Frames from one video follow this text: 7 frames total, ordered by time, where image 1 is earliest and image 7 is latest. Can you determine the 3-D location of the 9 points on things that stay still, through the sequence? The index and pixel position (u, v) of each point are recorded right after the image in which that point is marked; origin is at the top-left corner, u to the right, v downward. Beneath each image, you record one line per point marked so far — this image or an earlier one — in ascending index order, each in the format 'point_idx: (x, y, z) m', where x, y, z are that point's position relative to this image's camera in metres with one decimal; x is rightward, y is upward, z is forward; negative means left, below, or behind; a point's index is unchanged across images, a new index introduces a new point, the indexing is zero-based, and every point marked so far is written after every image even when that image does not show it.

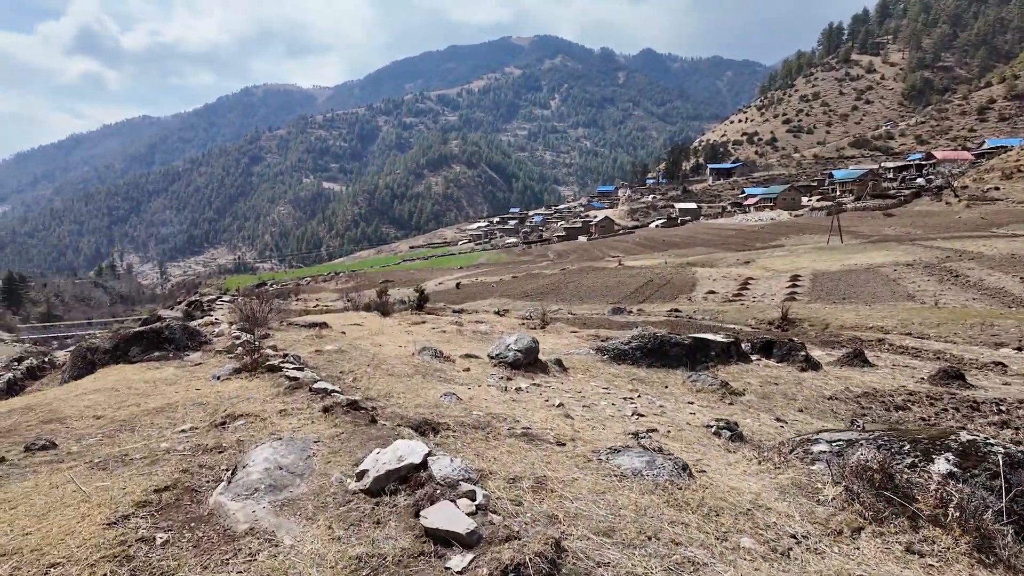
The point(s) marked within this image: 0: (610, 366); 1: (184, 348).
0: (+1.6, -1.3, +9.5) m
1: (-5.2, -1.0, +9.3) m
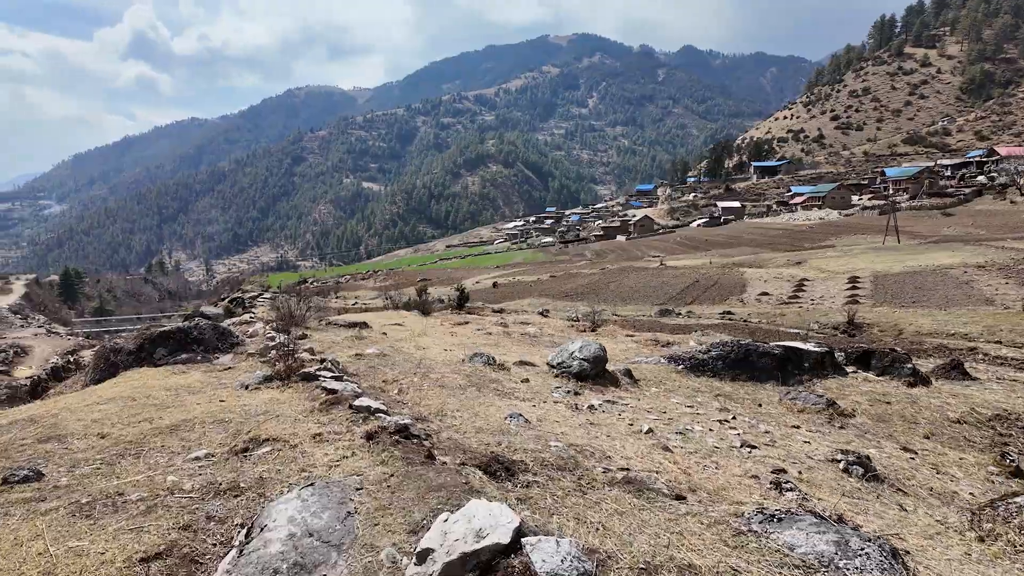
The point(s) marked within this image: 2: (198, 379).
0: (+2.5, -1.3, +8.3) m
1: (-4.3, -0.9, +8.5) m
2: (-3.7, -1.1, +7.1) m
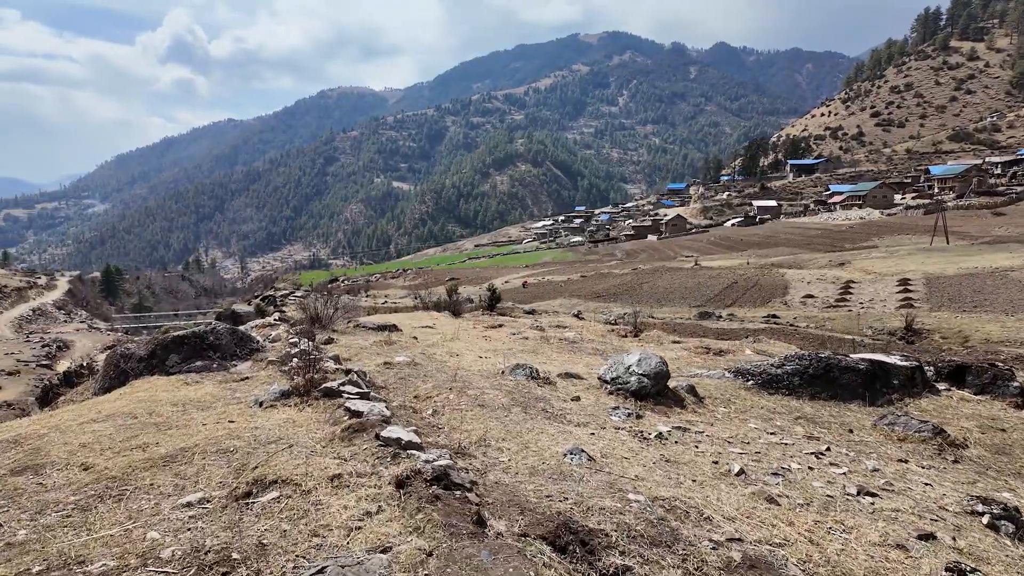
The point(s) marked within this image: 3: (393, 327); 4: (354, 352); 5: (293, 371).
0: (+3.0, -1.3, +7.2) m
1: (-3.7, -0.9, +7.8) m
2: (-3.2, -1.1, +6.4) m
3: (-2.6, -0.8, +13.0) m
4: (-2.4, -1.0, +9.1) m
5: (-2.5, -0.9, +6.7) m
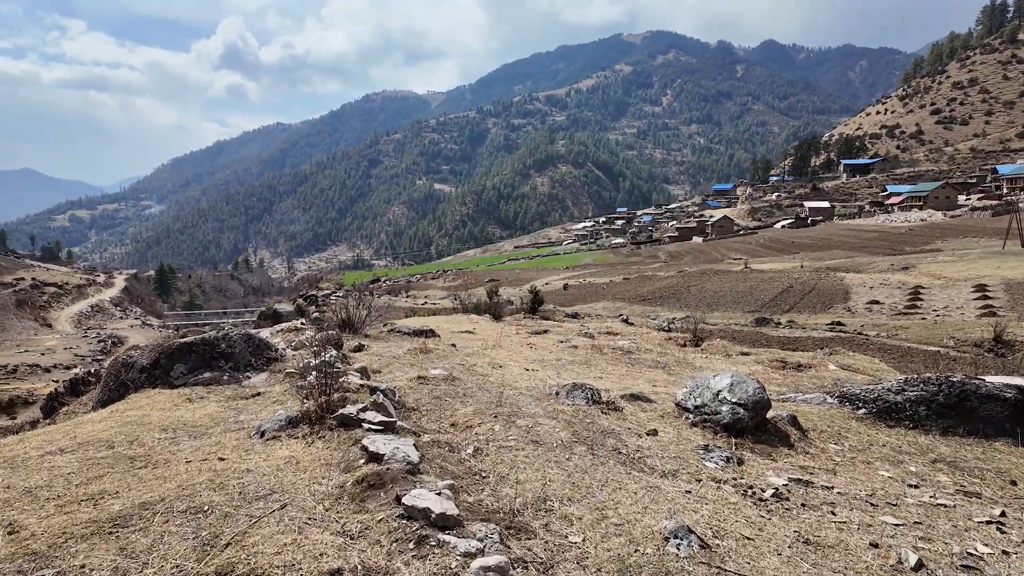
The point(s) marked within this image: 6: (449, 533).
0: (+3.6, -1.4, +5.8) m
1: (-3.1, -0.9, +6.8) m
2: (-2.7, -1.1, +5.4) m
3: (-1.6, -0.9, +11.9) m
4: (-1.7, -1.0, +8.0) m
5: (-2.0, -1.0, +5.7) m
6: (-0.3, -1.1, +2.7) m
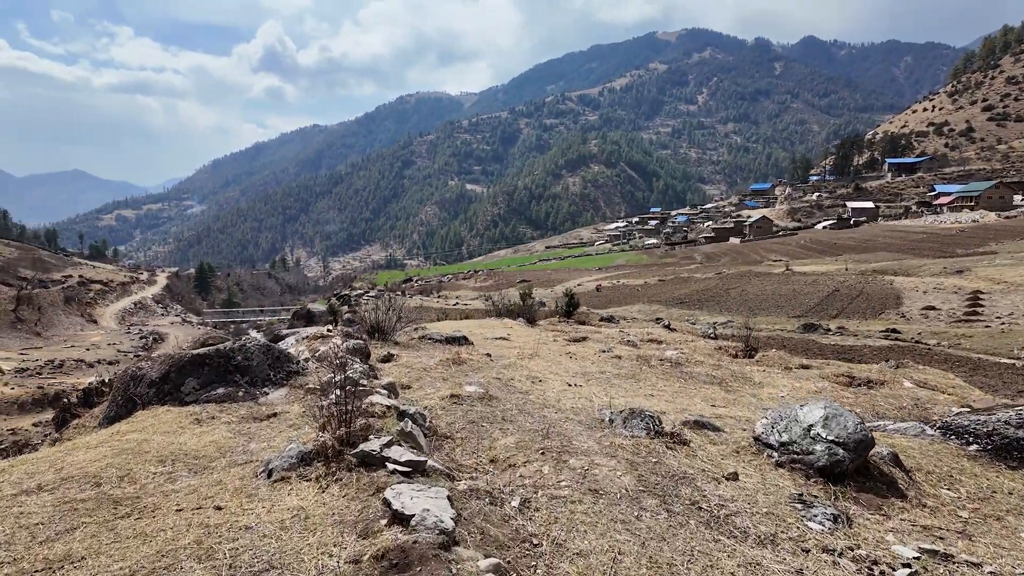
0: (+4.0, -1.5, +4.8) m
1: (-2.6, -1.0, +6.2) m
2: (-2.3, -1.2, +4.7) m
3: (-0.9, -1.0, +11.2) m
4: (-1.2, -1.1, +7.3) m
5: (-1.6, -1.0, +5.0) m
6: (-0.1, -1.2, +1.9) m
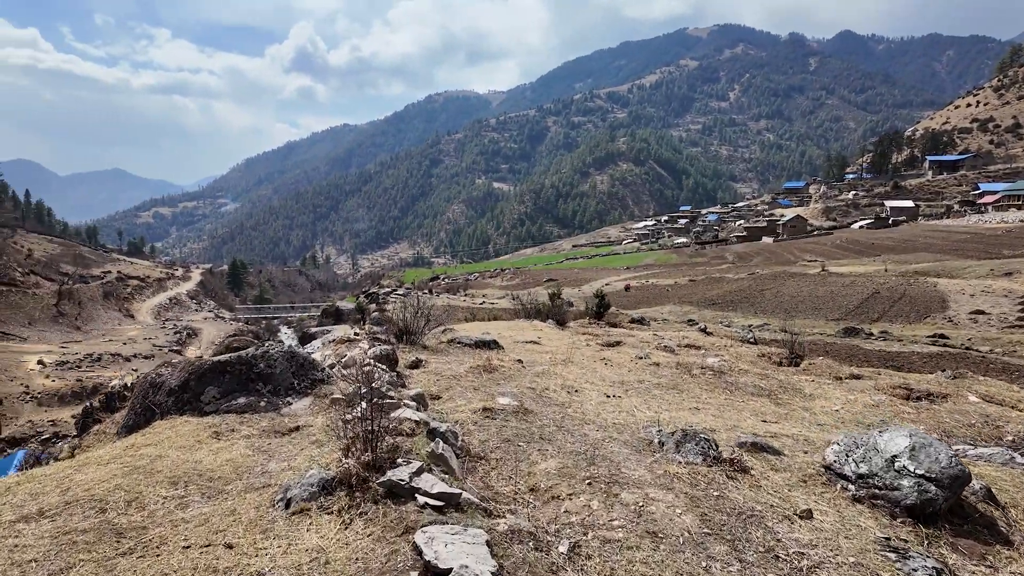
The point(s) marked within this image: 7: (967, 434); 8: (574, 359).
0: (+4.3, -1.6, +4.2) m
1: (-2.3, -1.0, +5.9) m
2: (-2.0, -1.2, +4.4) m
3: (-0.3, -1.0, +10.8) m
4: (-0.7, -1.1, +6.9) m
5: (-1.2, -1.1, +4.6) m
6: (+0.1, -1.2, +1.5) m
7: (+5.6, -1.7, +7.2) m
8: (+1.1, -1.2, +10.3) m
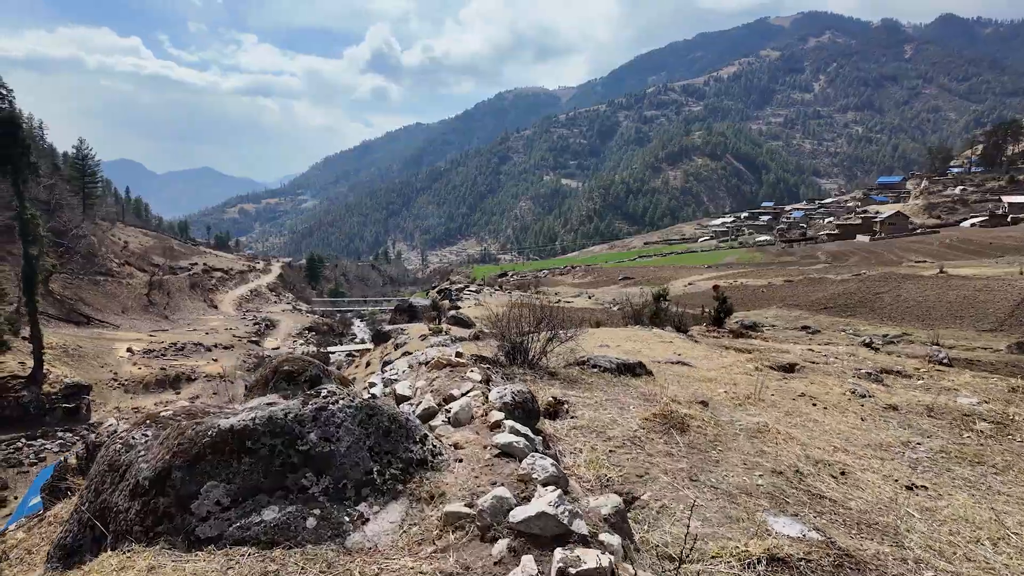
0: (+5.5, -1.8, +0.6) m
1: (-0.8, -1.0, +3.0) m
2: (-0.7, -1.2, +1.5) m
3: (+1.7, -1.0, +7.7) m
4: (+0.8, -1.1, +3.9) m
5: (+0.1, -1.1, +1.6) m
6: (+1.1, -1.3, -1.6) m
7: (+7.1, -1.8, +3.5) m
8: (+3.0, -1.3, +7.0) m
